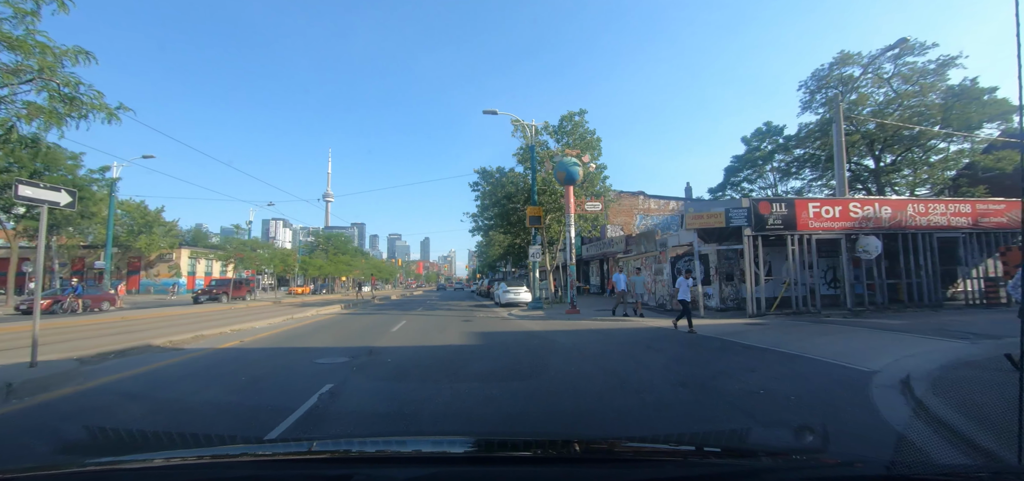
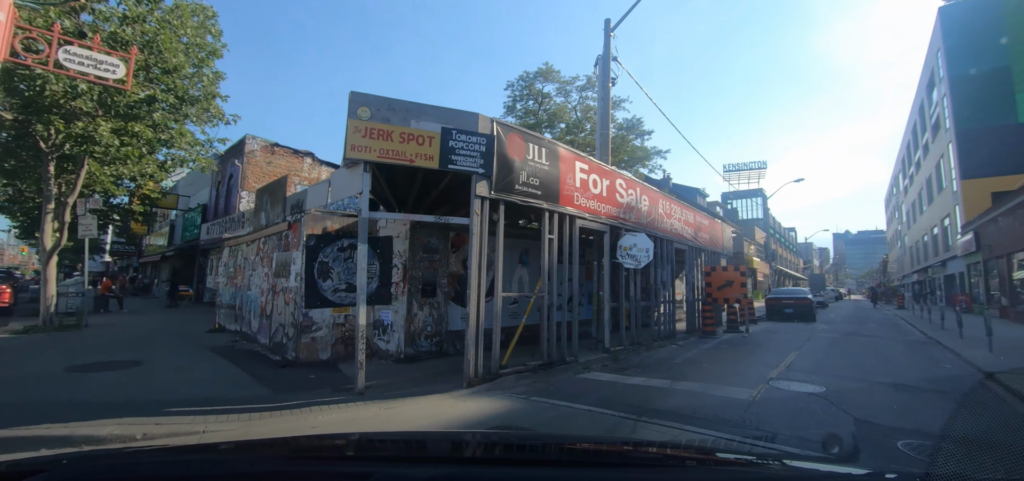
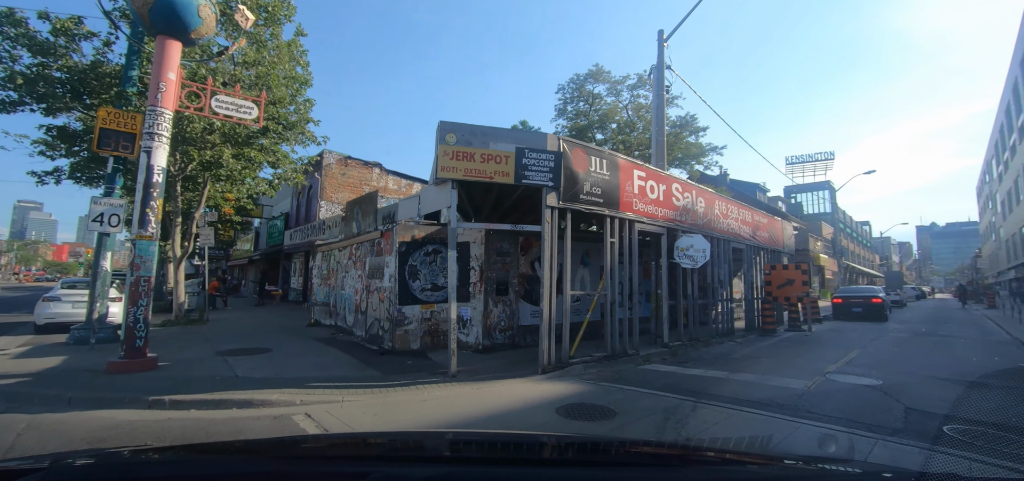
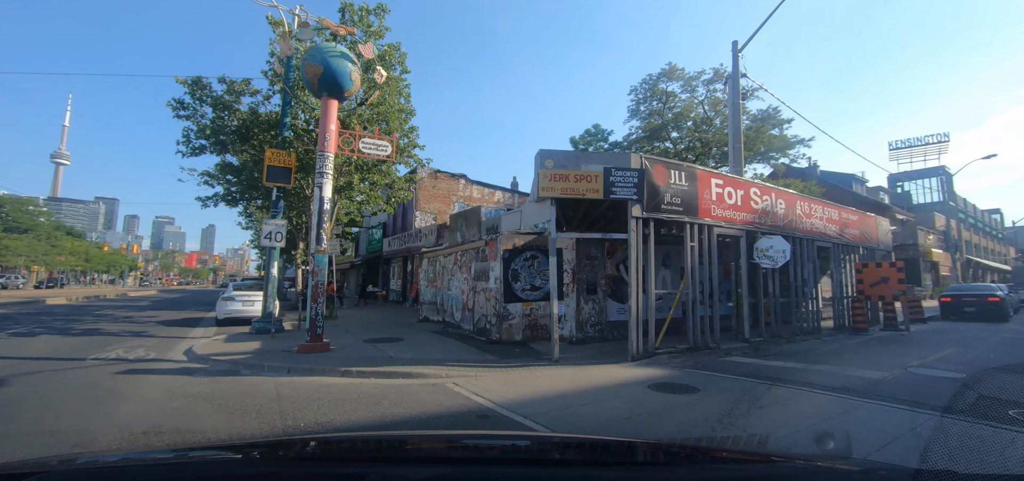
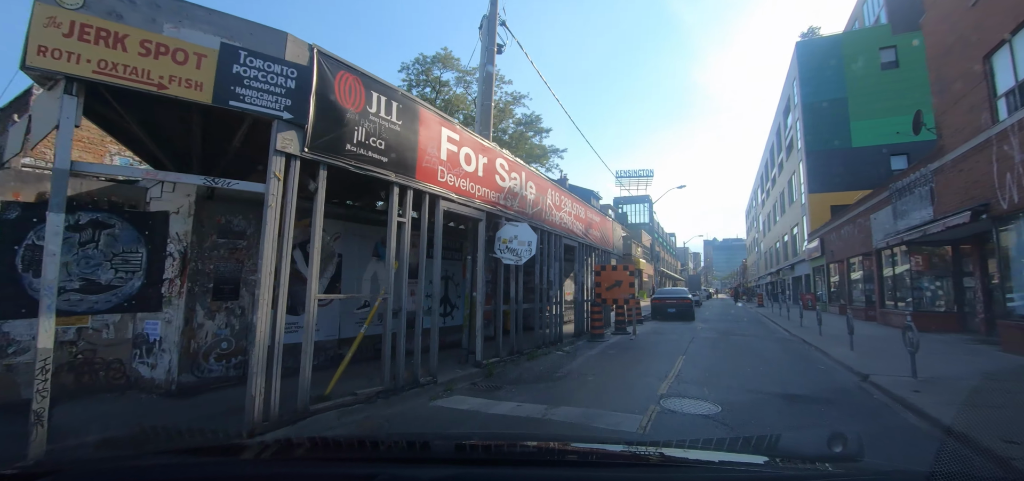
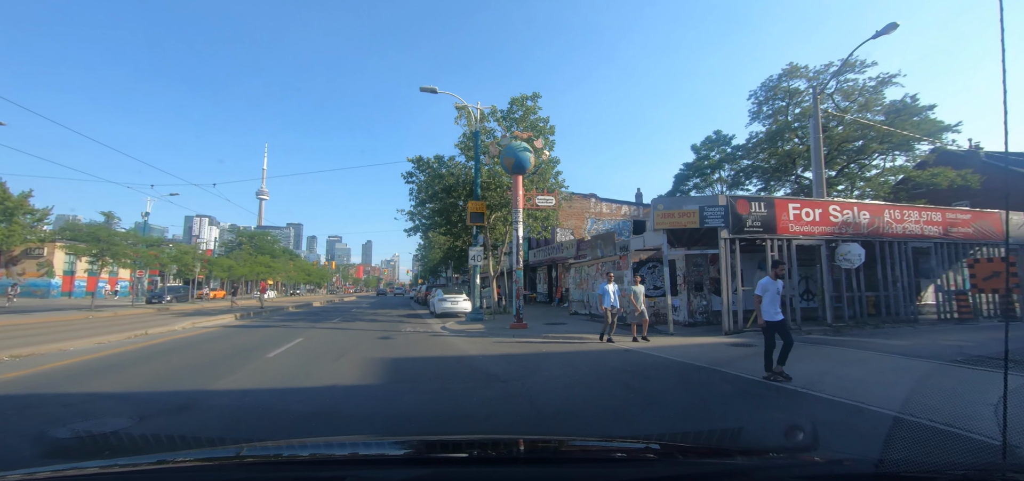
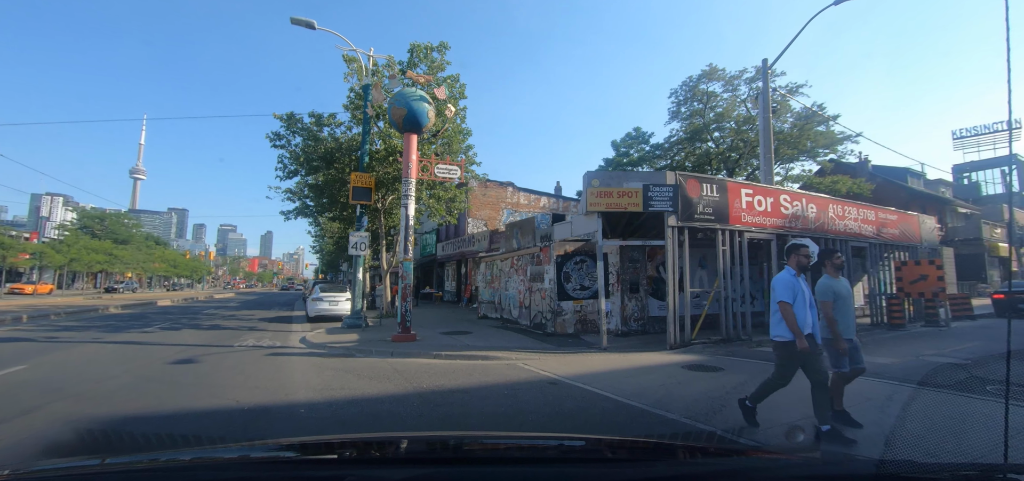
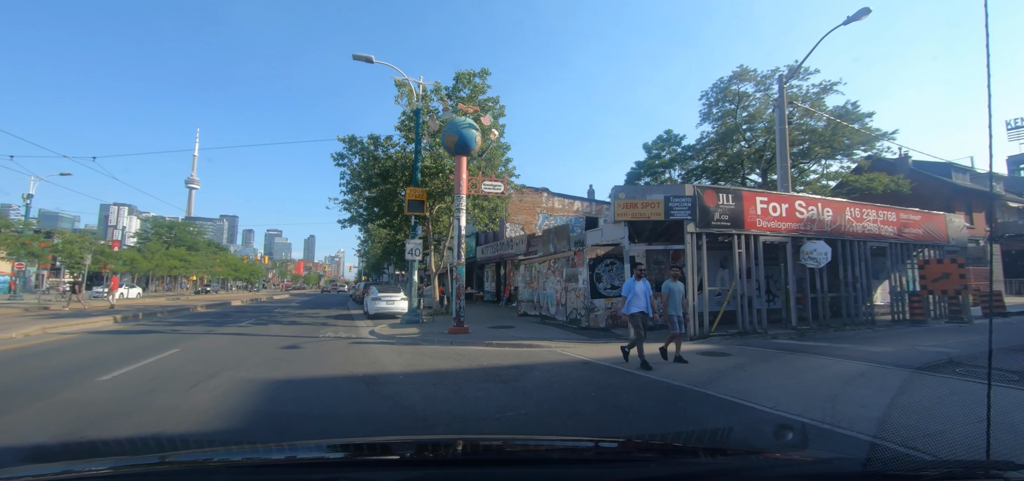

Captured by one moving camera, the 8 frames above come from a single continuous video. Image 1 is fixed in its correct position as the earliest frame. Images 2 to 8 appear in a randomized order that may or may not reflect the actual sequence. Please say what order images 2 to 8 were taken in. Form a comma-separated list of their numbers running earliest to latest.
6, 8, 7, 4, 3, 2, 5
